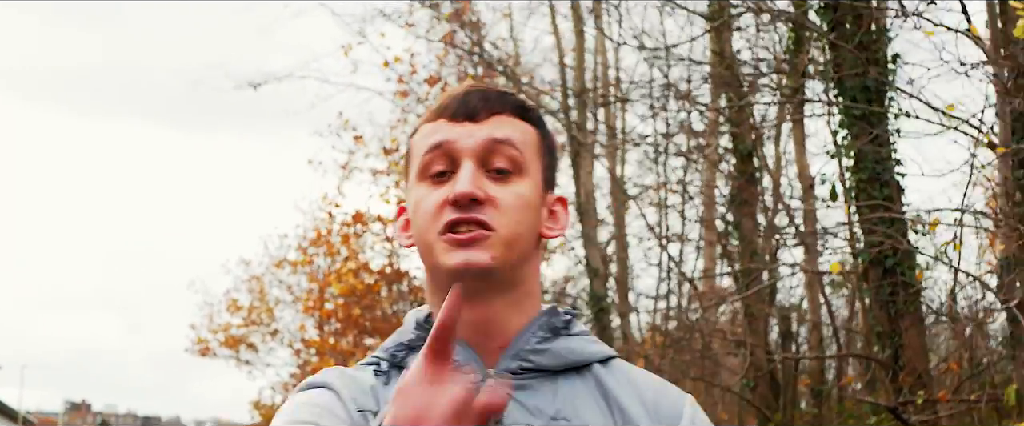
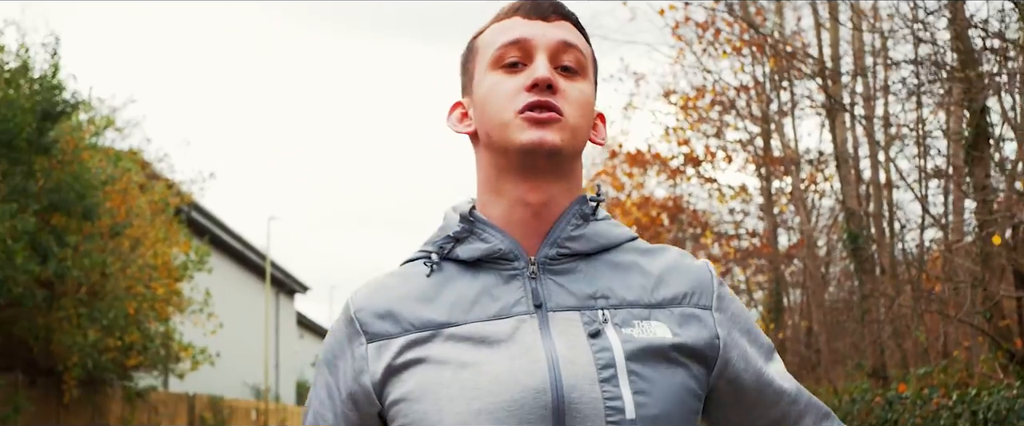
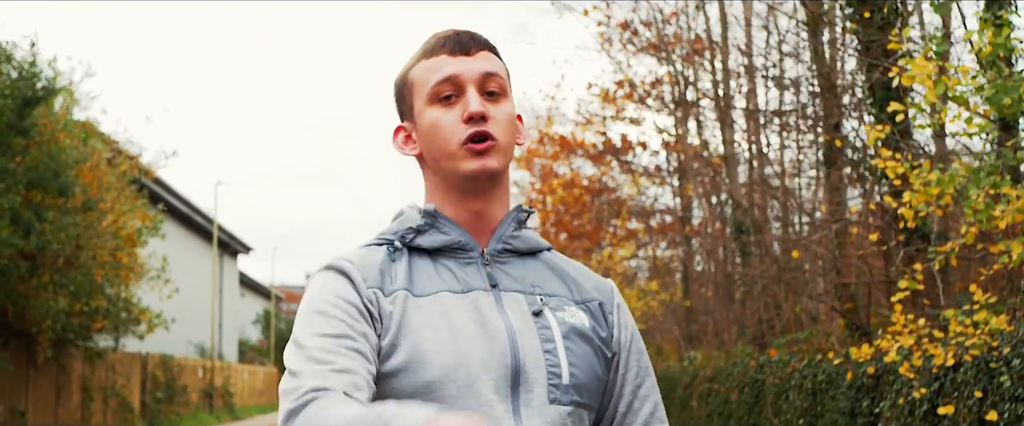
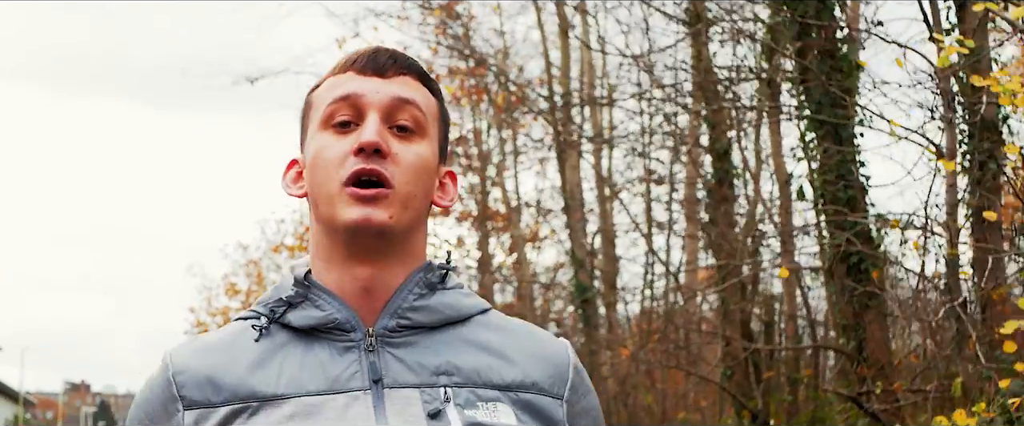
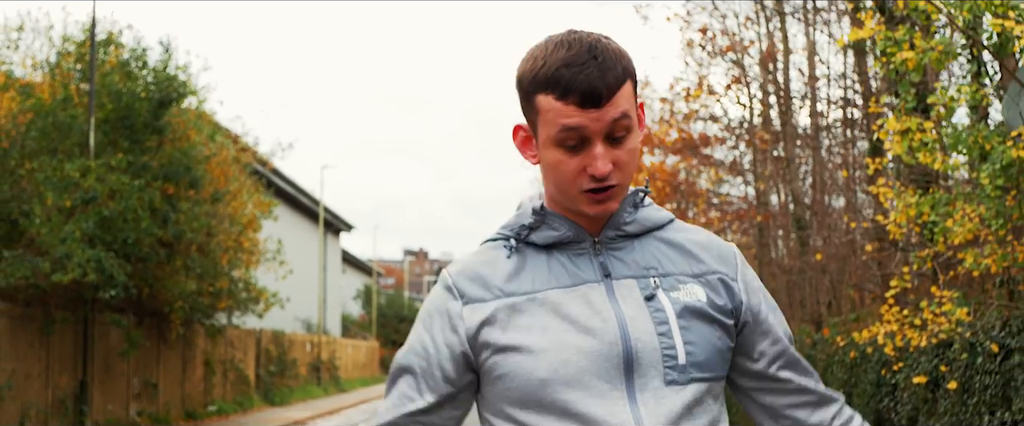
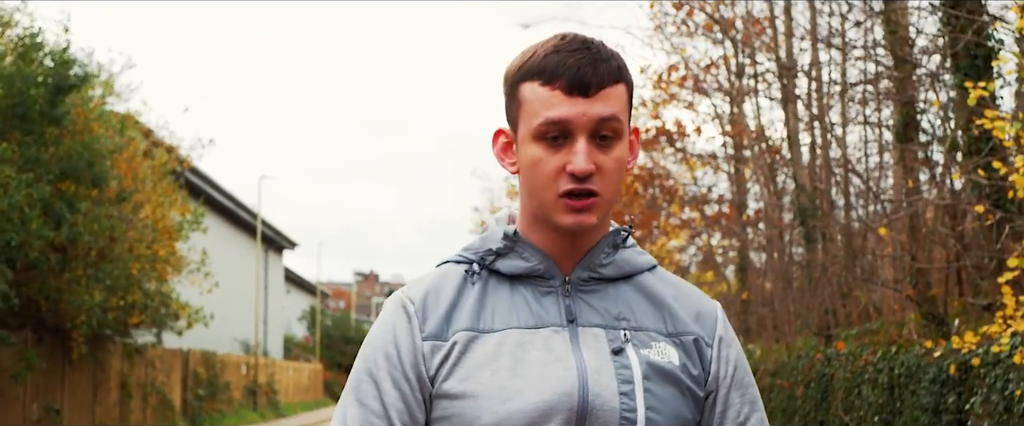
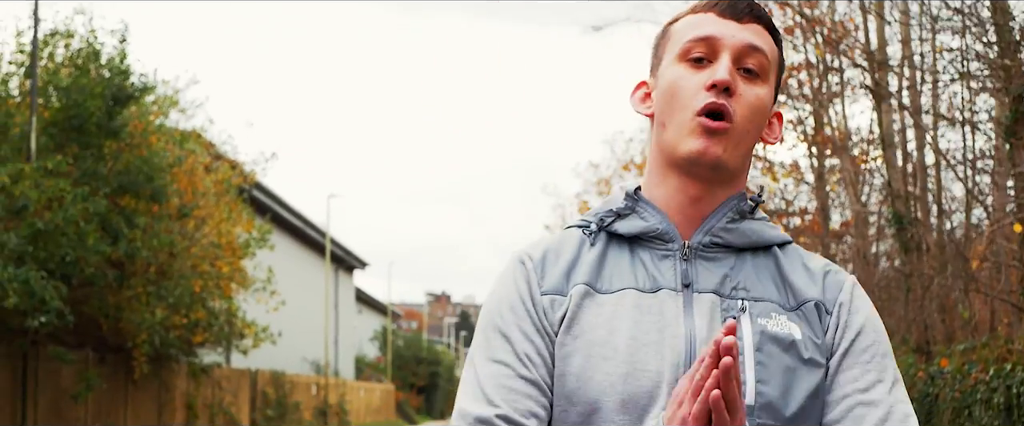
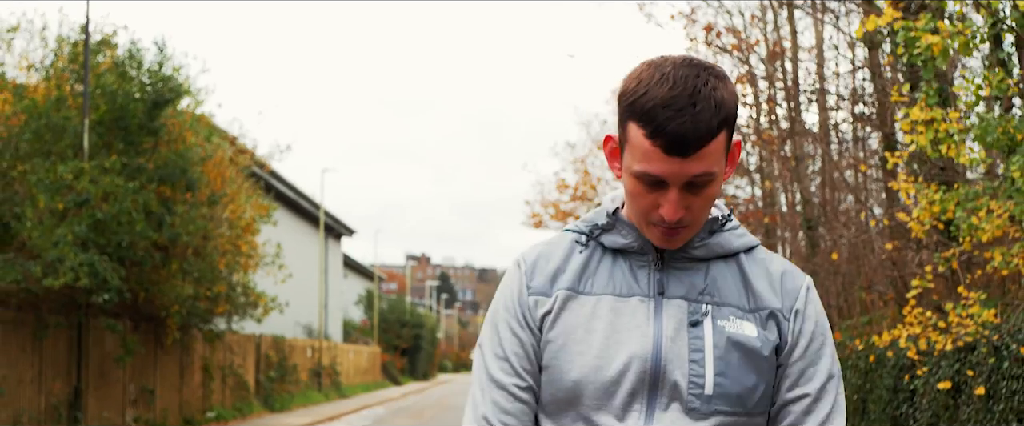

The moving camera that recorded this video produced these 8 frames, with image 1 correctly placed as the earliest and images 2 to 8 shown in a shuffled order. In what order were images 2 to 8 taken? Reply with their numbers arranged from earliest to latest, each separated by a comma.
4, 2, 7, 6, 3, 8, 5
